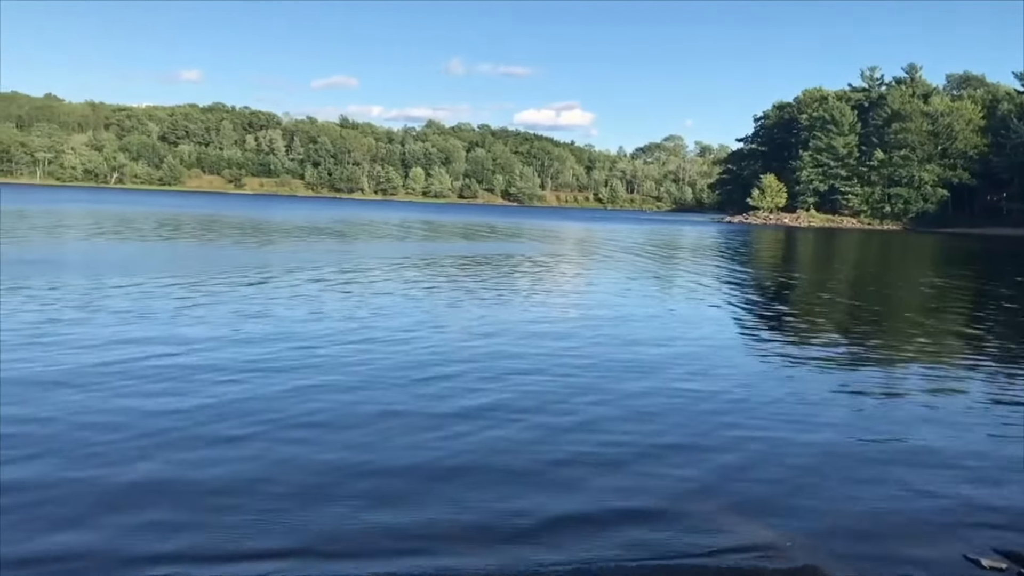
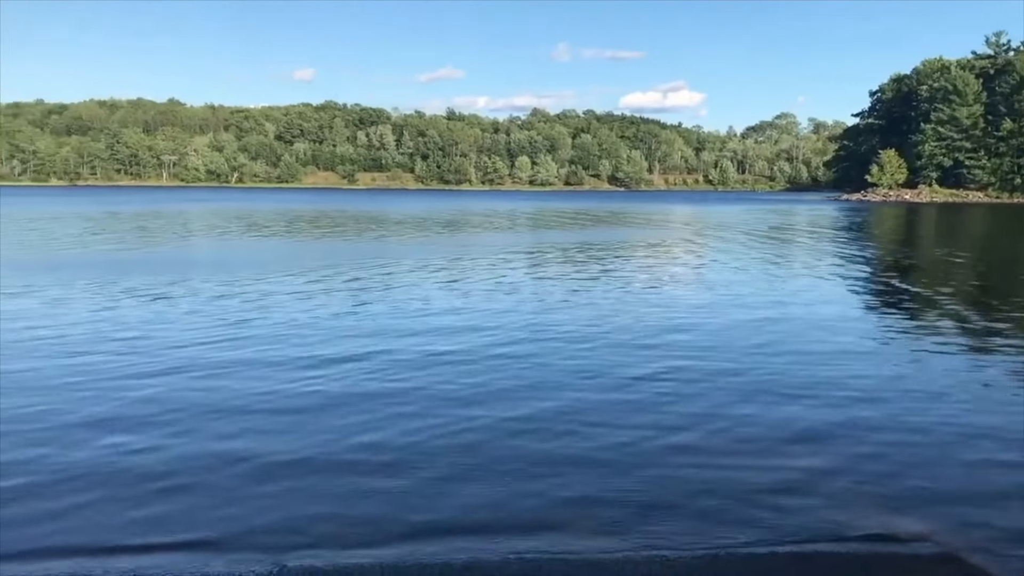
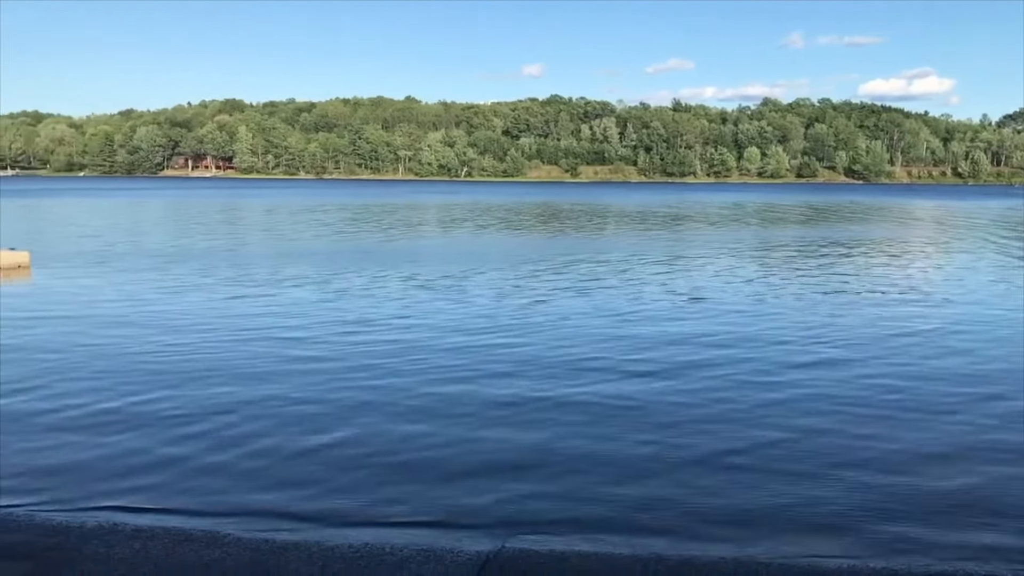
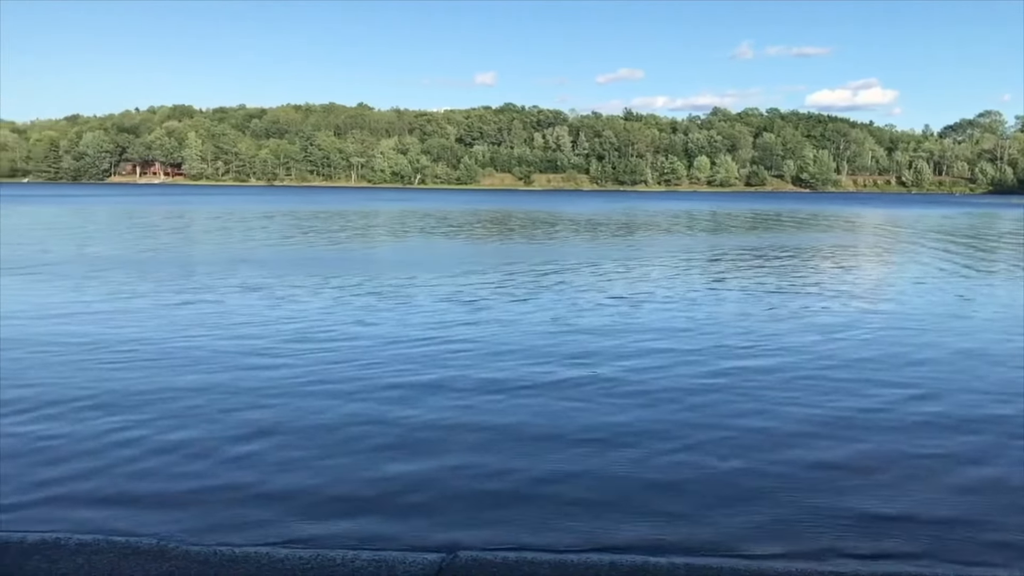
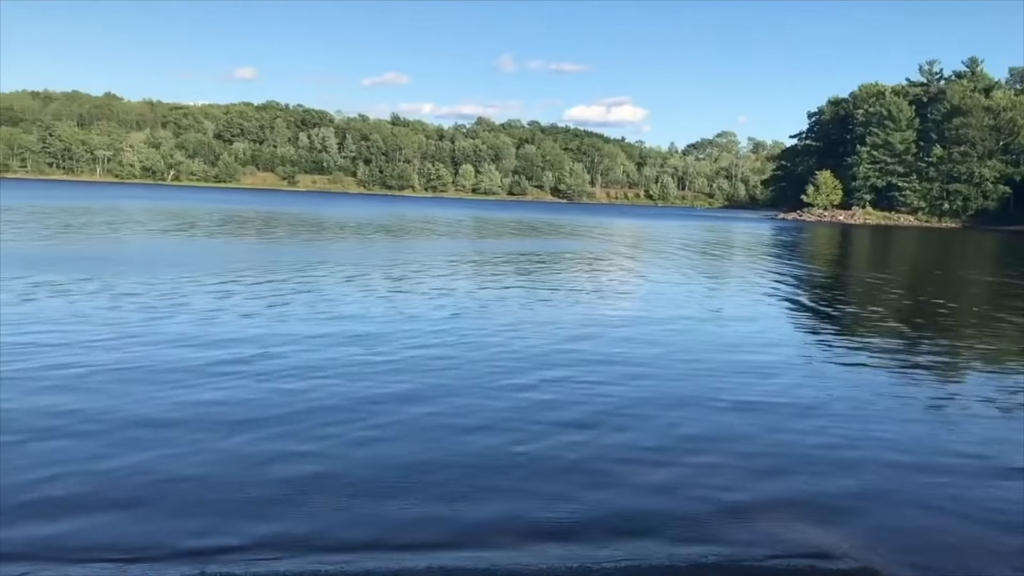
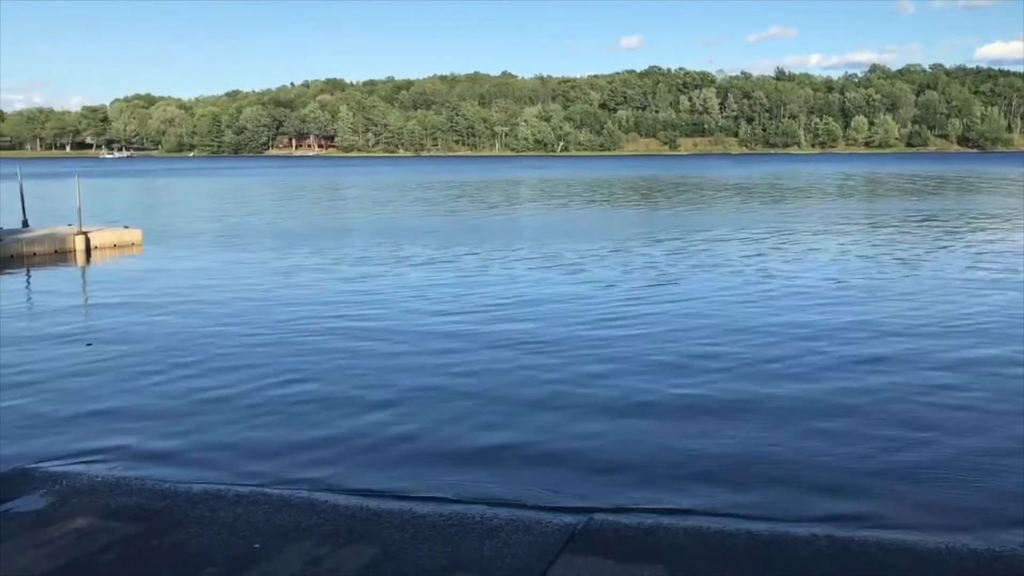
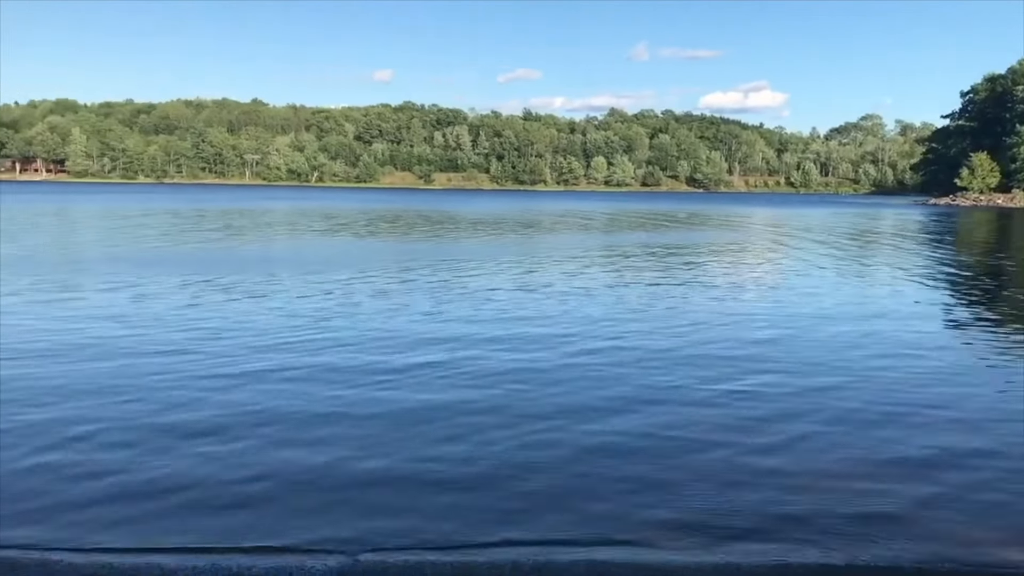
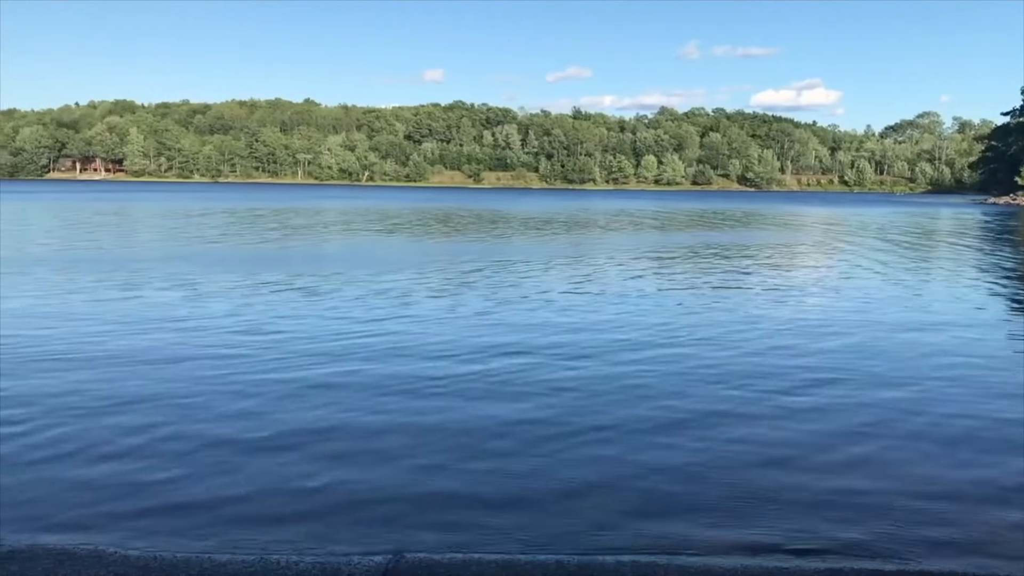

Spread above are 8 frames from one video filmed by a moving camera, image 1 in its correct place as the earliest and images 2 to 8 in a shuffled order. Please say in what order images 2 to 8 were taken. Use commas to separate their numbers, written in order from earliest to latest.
5, 2, 7, 8, 4, 3, 6
